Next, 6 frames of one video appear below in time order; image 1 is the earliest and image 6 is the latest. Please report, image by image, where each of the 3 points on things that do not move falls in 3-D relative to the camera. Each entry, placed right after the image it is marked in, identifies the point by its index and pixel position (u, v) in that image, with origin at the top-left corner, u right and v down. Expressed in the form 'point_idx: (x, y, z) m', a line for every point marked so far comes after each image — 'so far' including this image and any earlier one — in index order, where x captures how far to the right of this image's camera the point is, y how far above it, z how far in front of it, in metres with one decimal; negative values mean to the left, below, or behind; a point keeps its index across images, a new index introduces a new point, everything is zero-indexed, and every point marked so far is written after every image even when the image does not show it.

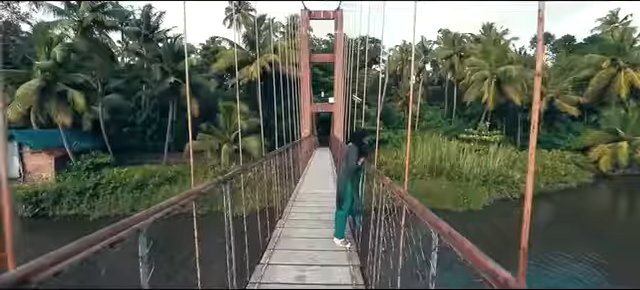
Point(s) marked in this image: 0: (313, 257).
0: (0.0, -0.8, +4.3) m
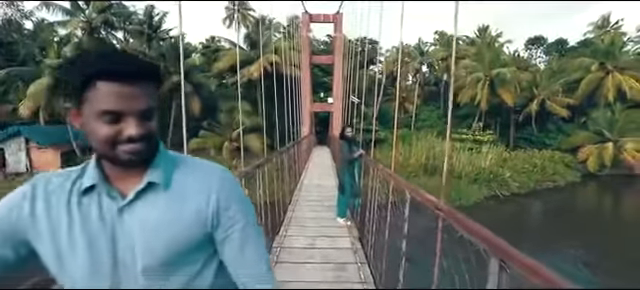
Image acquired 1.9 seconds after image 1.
0: (0.0, -0.7, +4.9) m
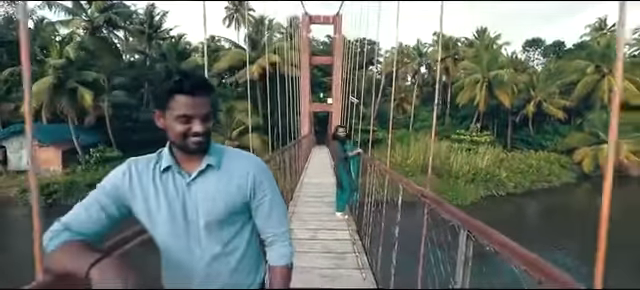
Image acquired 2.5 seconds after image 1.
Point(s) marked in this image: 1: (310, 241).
0: (0.0, -0.7, +5.1) m
1: (-0.1, -0.7, +4.7) m
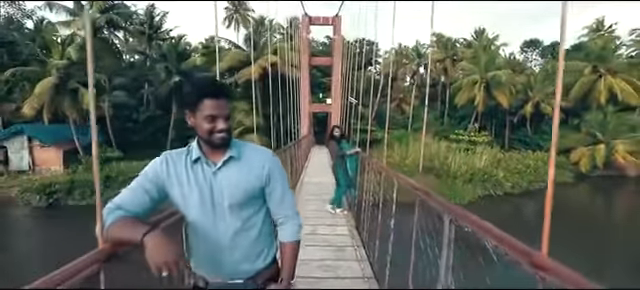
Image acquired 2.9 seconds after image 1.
0: (-0.1, -0.7, +5.1) m
1: (-0.1, -0.7, +4.8) m
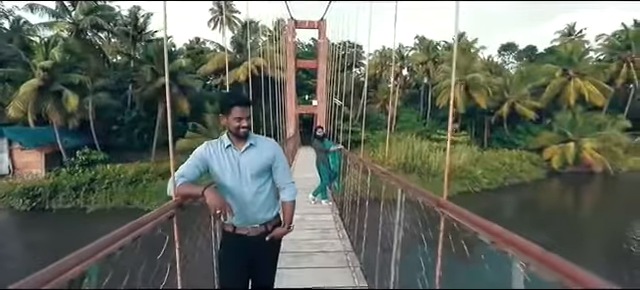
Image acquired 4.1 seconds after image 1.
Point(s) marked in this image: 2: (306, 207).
0: (-0.2, -0.7, +5.9) m
1: (-0.2, -0.7, +5.6) m
2: (-0.2, -0.7, +6.5) m
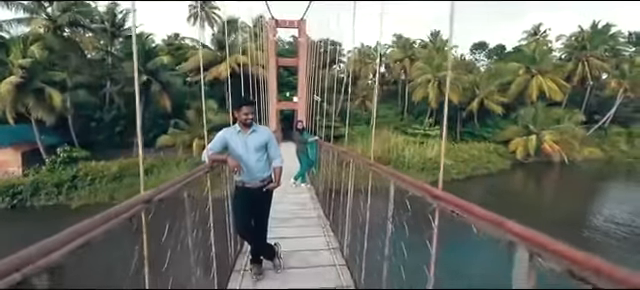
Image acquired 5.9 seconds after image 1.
0: (-0.4, -0.6, +7.0) m
1: (-0.5, -0.6, +6.7) m
2: (-0.4, -0.5, +7.5) m
